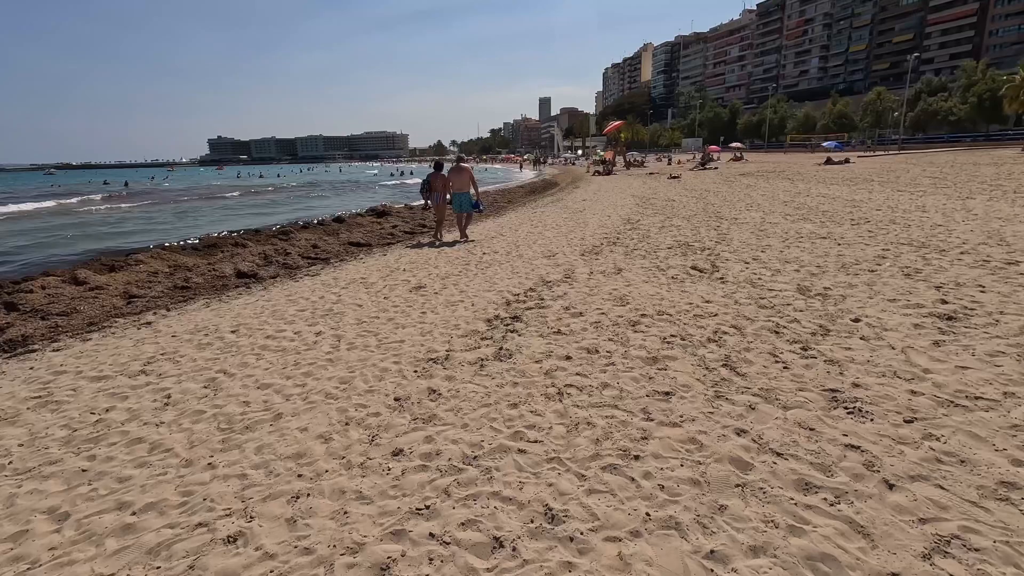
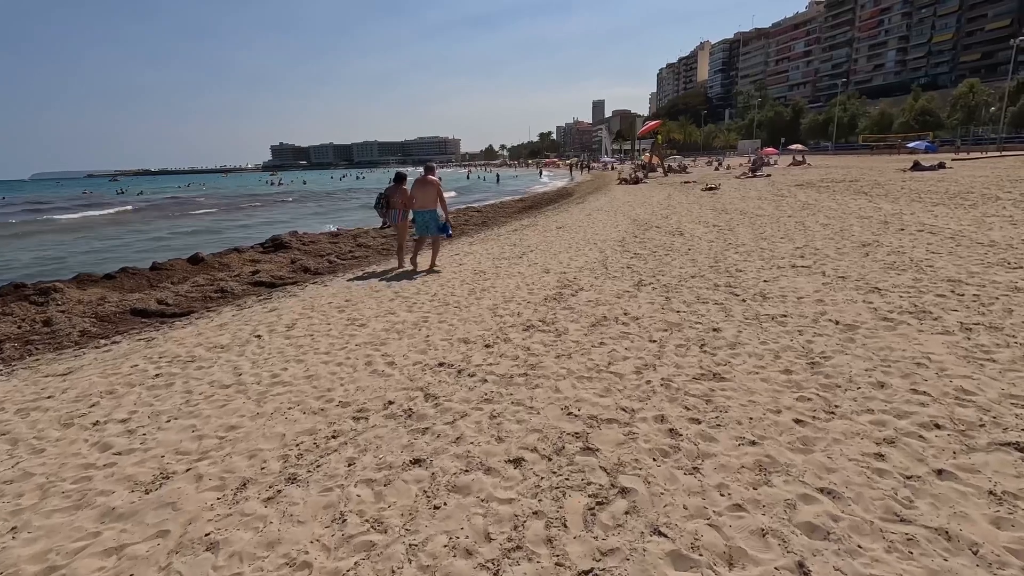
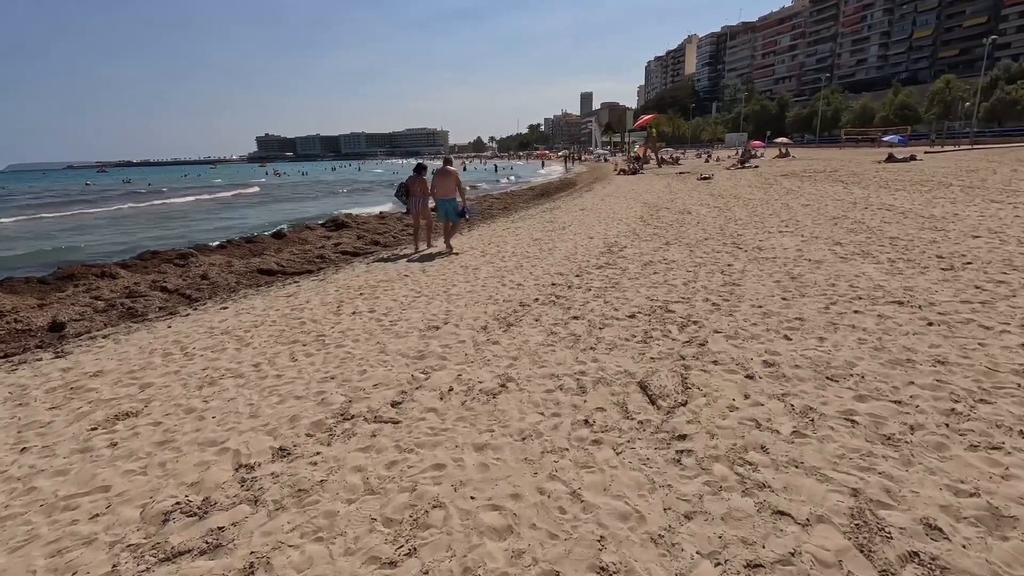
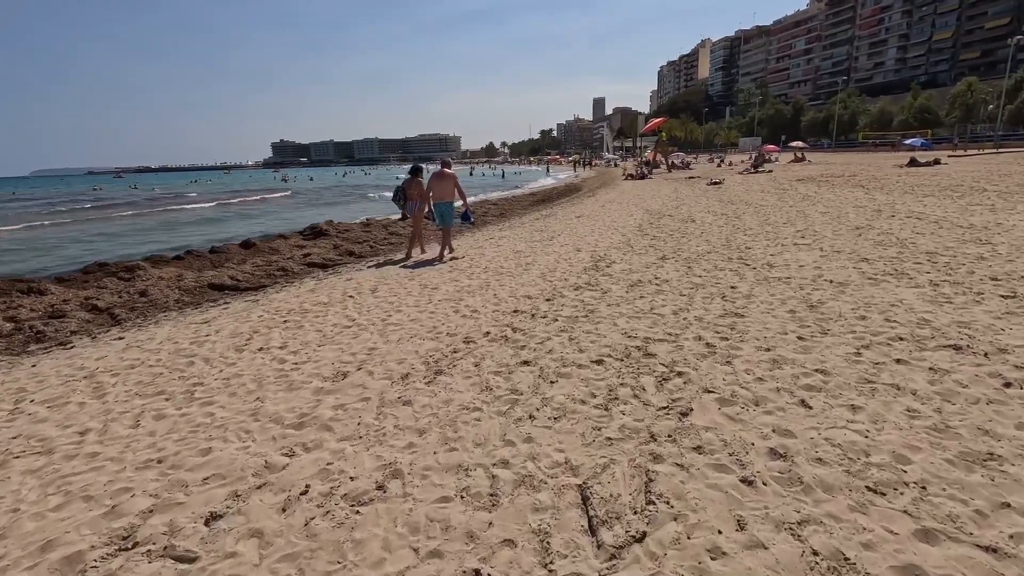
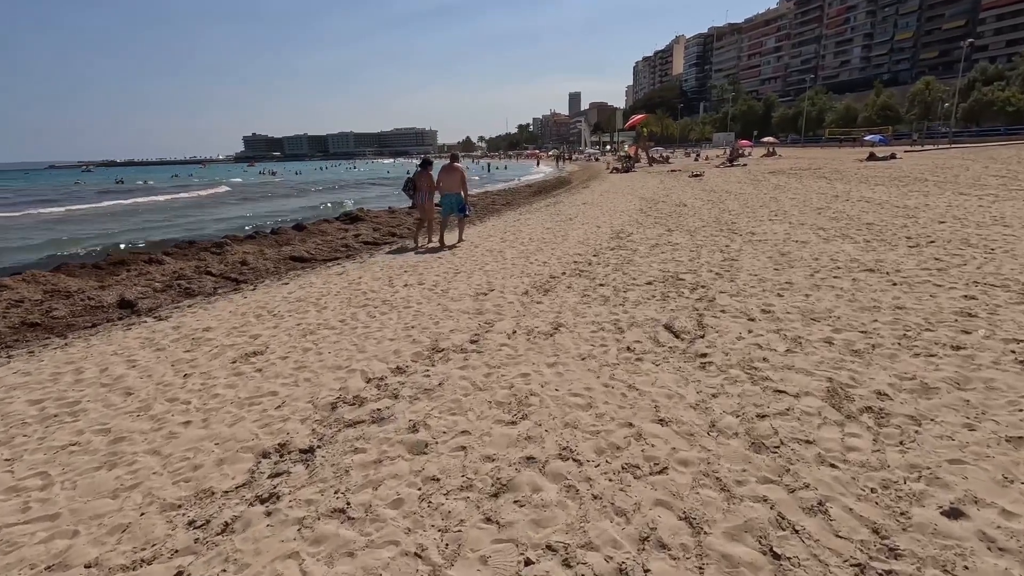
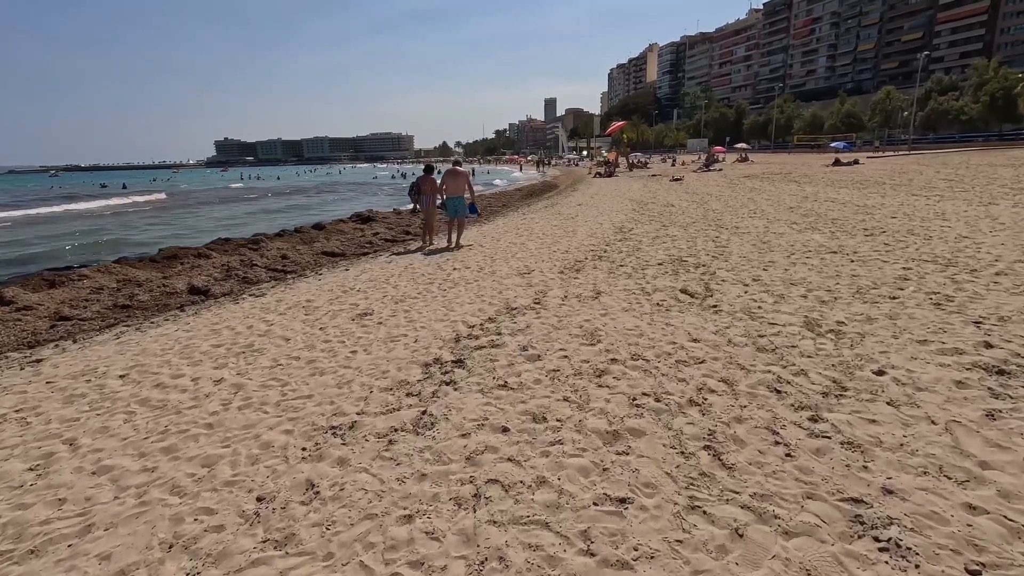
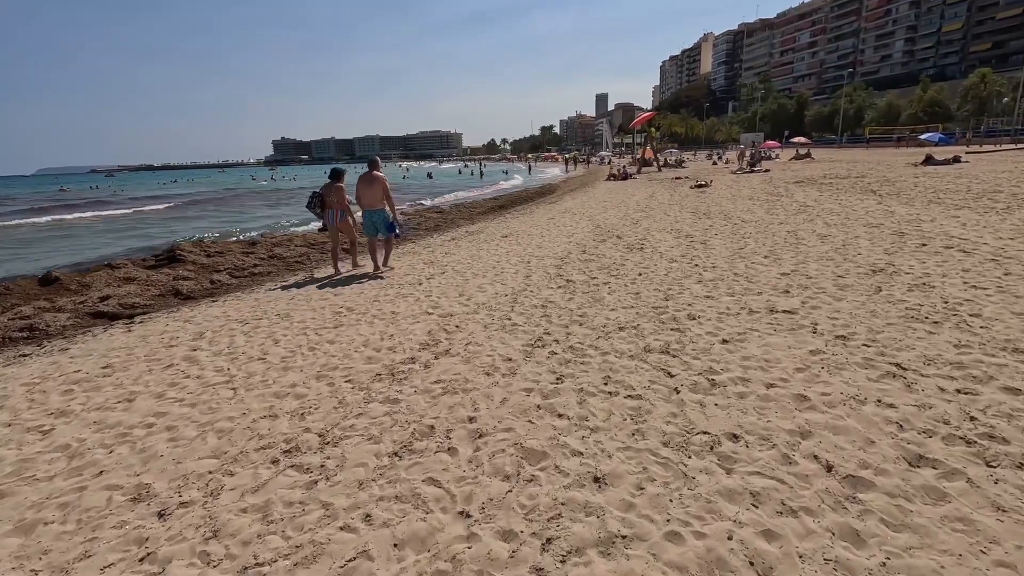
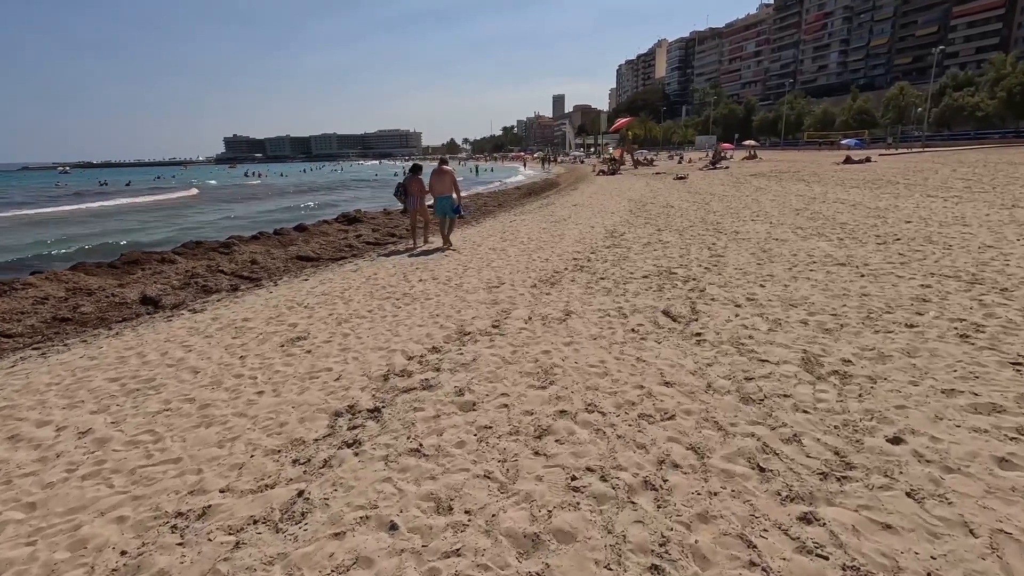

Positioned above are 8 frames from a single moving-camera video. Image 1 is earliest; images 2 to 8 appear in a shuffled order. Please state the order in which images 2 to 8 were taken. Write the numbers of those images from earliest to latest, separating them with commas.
6, 8, 5, 3, 4, 2, 7
